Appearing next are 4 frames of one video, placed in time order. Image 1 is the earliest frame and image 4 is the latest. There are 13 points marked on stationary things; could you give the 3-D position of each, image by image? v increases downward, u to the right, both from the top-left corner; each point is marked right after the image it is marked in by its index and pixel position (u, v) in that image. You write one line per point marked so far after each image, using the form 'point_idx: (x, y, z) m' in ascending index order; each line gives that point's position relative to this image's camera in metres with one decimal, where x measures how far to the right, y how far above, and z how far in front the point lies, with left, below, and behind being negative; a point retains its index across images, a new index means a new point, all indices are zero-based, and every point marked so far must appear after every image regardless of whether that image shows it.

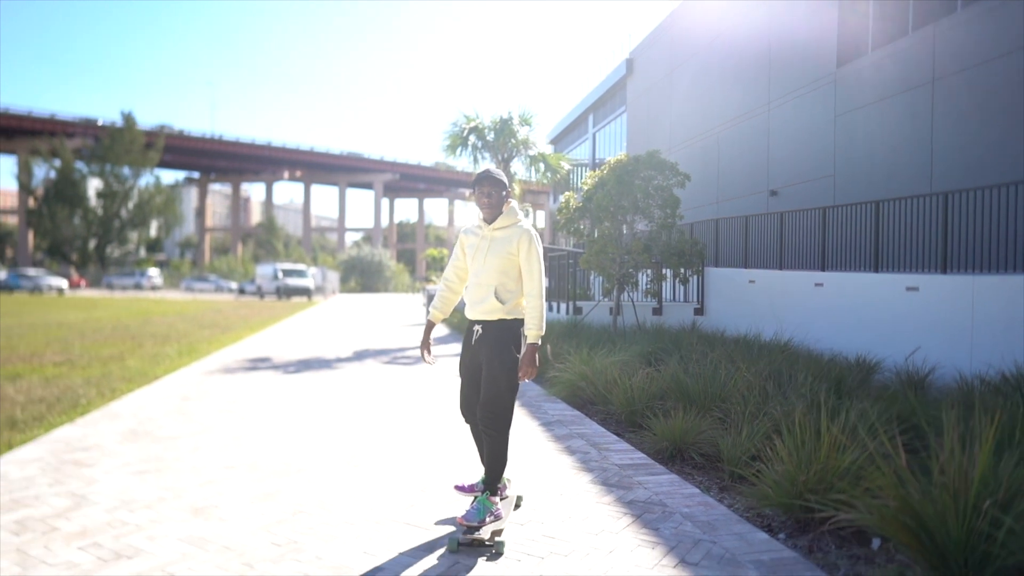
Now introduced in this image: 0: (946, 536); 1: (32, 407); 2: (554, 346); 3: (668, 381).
0: (+1.9, -1.1, +3.5) m
1: (-5.2, -1.3, +8.8) m
2: (+0.6, -0.8, +11.7) m
3: (+1.5, -0.9, +7.9) m
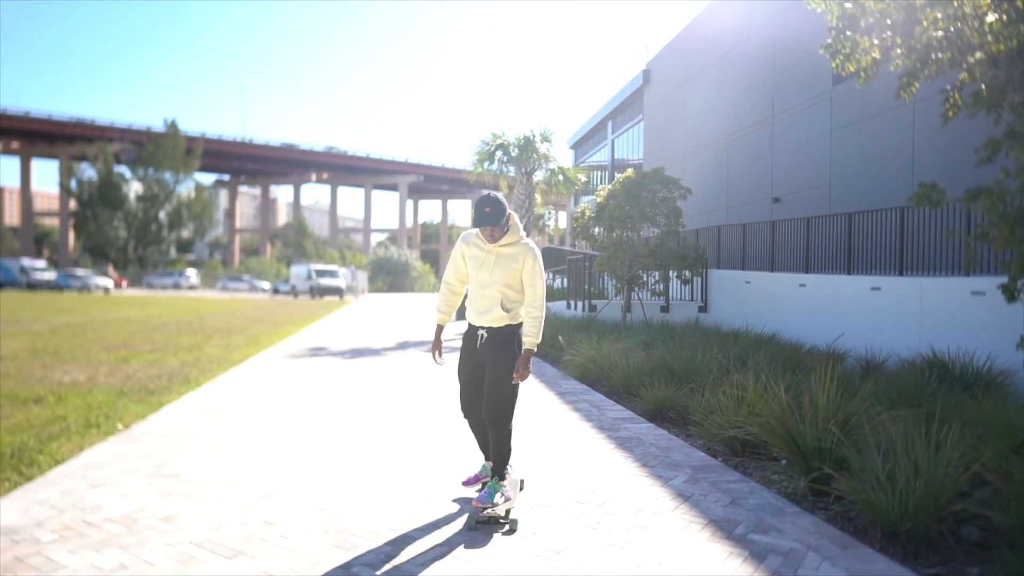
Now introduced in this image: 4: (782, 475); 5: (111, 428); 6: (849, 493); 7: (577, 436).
0: (+2.0, -1.1, +5.7) m
1: (-4.9, -1.3, +11.2) m
2: (+1.0, -0.8, +13.9) m
3: (+1.7, -0.9, +10.0) m
4: (+1.9, -1.3, +5.8) m
5: (-3.7, -1.3, +7.6) m
6: (+2.1, -1.3, +5.0) m
7: (+0.6, -1.3, +7.5) m
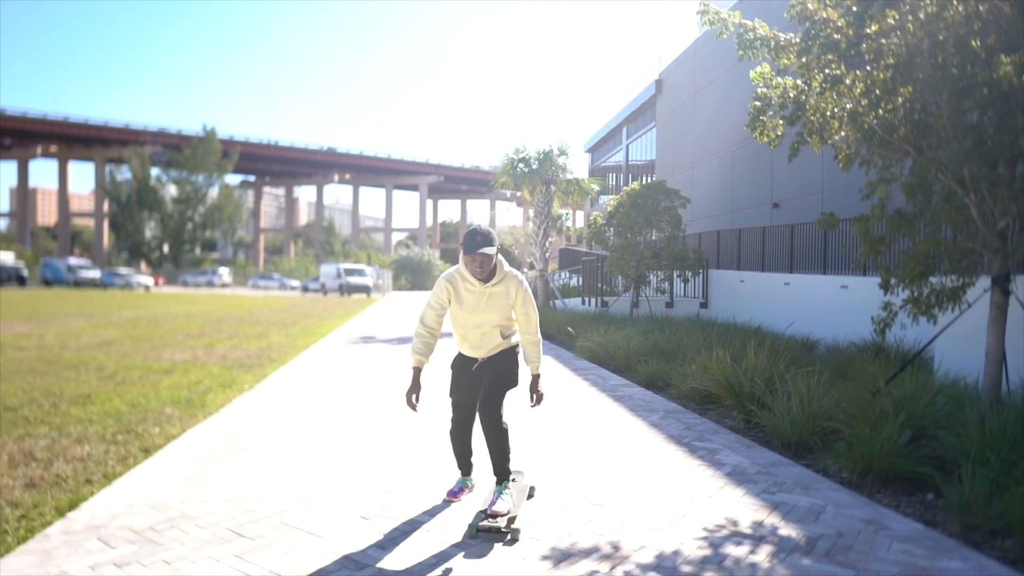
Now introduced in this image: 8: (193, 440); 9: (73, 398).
0: (+2.3, -1.0, +8.3) m
1: (-4.5, -1.2, +13.9) m
2: (+1.4, -0.8, +16.5) m
3: (+2.1, -0.8, +12.6) m
4: (+2.2, -1.3, +8.4) m
5: (-3.4, -1.3, +10.2) m
6: (+2.3, -1.2, +7.6) m
7: (+0.9, -1.3, +10.1) m
8: (-2.7, -1.3, +6.9) m
9: (-4.8, -1.2, +9.0) m
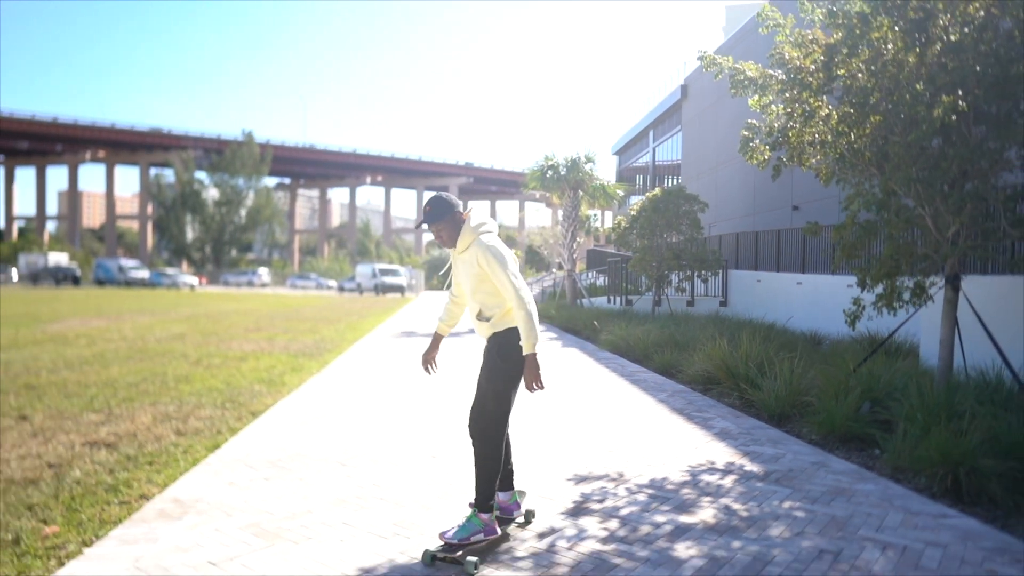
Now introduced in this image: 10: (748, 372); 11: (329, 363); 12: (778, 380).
0: (+2.7, -1.0, +9.8) m
1: (-3.9, -1.2, +15.7) m
2: (+2.1, -0.8, +18.0) m
3: (+2.6, -0.8, +14.1) m
4: (+2.5, -1.3, +9.9) m
5: (-2.9, -1.2, +11.9) m
6: (+2.7, -1.2, +9.1) m
7: (+1.3, -1.3, +11.6) m
8: (-2.3, -1.2, +8.6) m
9: (-4.4, -1.2, +10.8) m
10: (+2.8, -1.0, +9.7) m
11: (-2.9, -1.2, +13.1) m
12: (+2.9, -1.0, +8.9) m
